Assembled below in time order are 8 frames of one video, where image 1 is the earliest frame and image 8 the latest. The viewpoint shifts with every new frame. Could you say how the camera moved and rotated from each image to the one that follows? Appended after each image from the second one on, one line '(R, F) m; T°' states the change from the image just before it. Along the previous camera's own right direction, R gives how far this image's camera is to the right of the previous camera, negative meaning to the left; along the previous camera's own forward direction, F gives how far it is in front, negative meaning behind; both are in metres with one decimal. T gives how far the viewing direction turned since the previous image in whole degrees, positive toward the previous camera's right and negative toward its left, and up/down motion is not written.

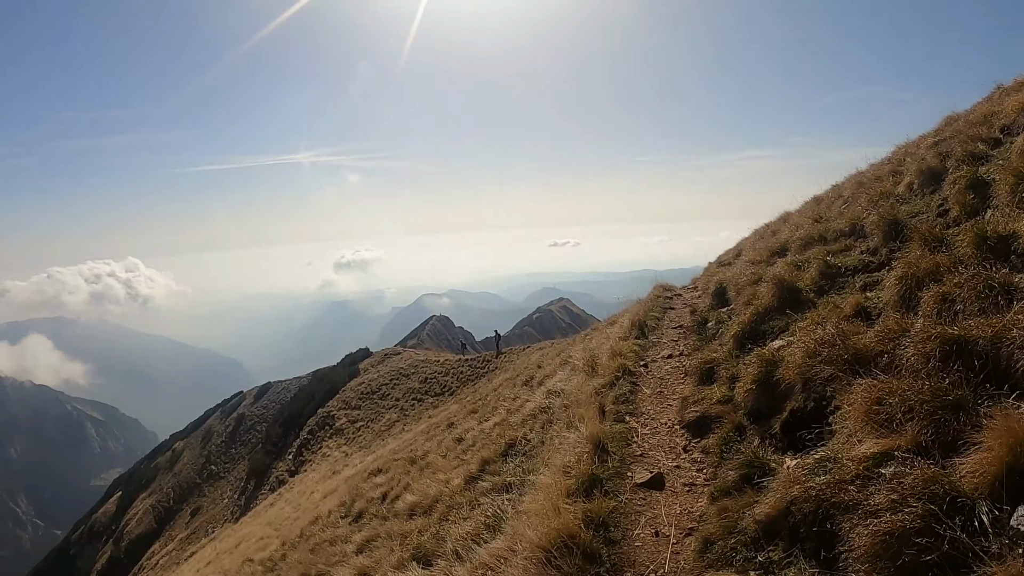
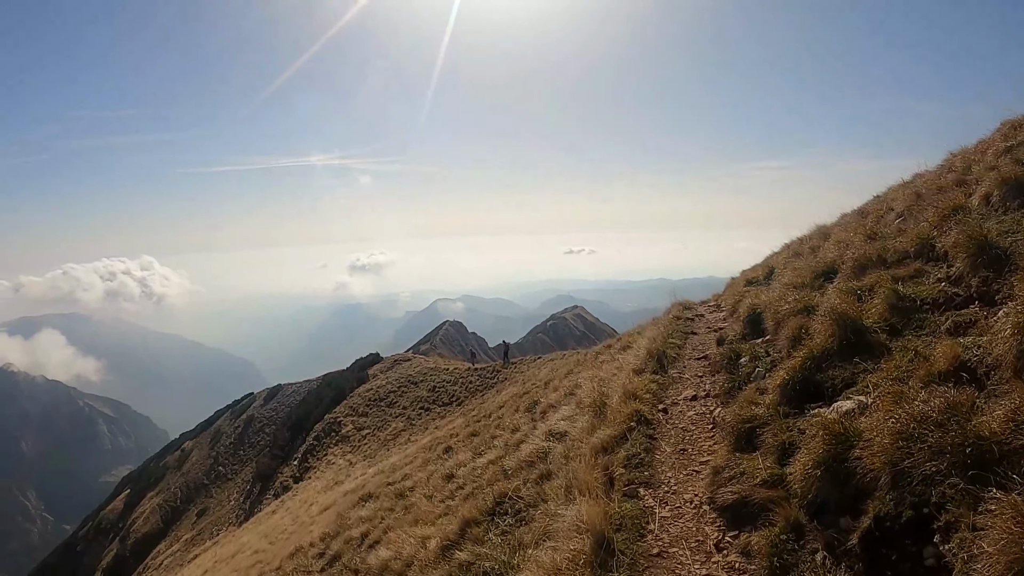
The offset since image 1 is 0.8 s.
(+0.3, +1.4) m; -2°
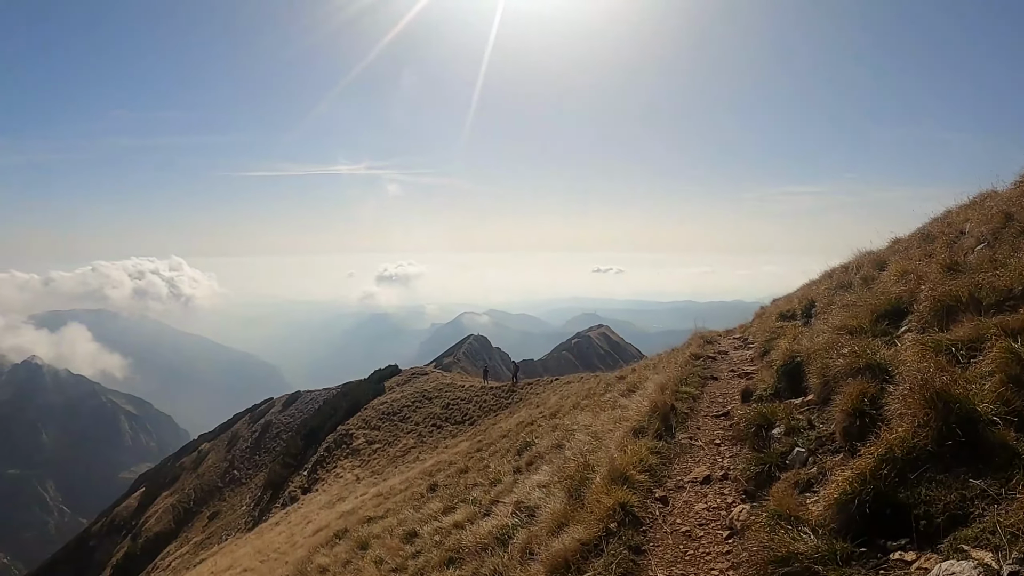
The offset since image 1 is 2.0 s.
(+0.9, +1.8) m; -4°
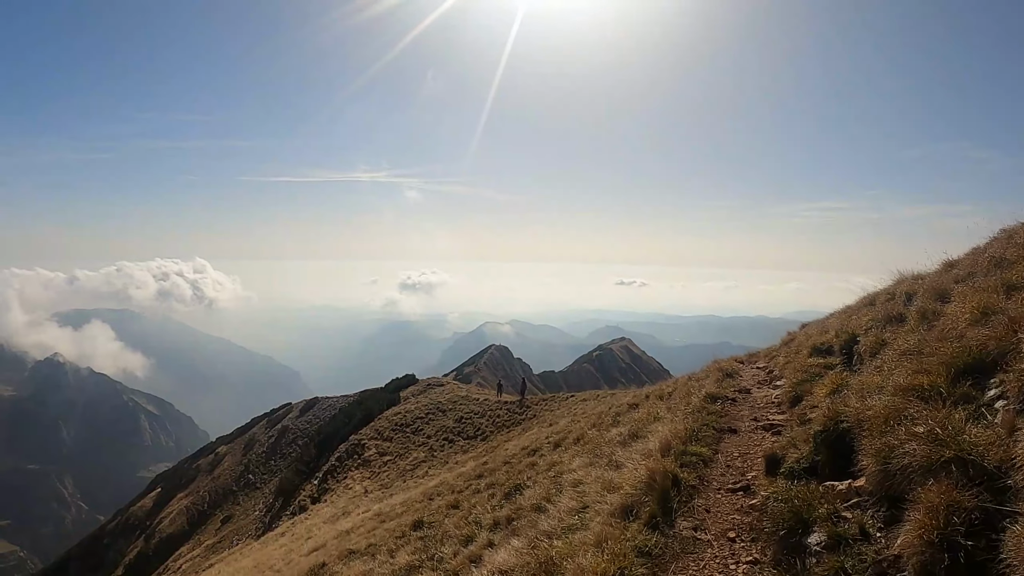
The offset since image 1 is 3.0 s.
(+0.8, +1.5) m; -3°
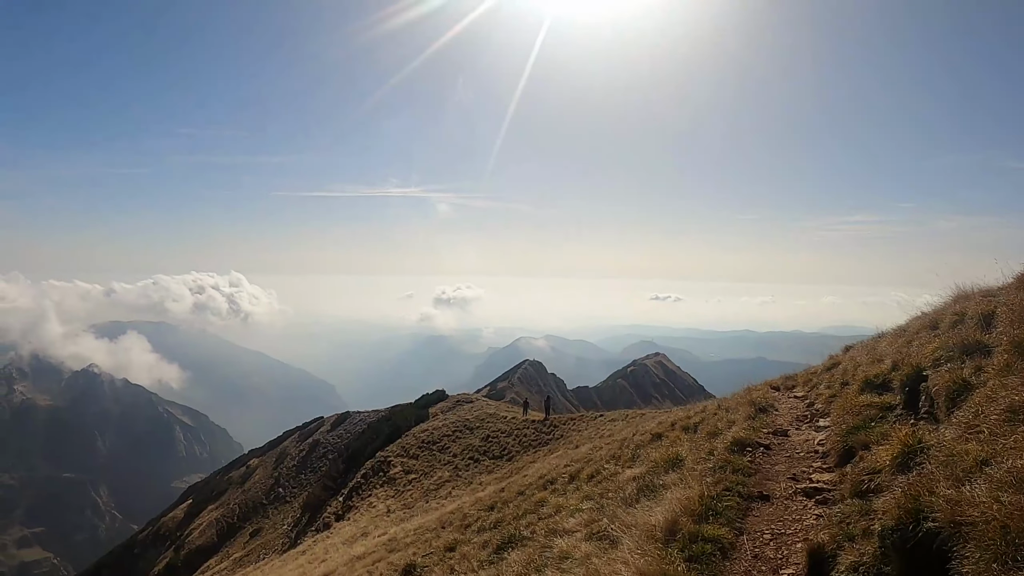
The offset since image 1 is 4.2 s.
(+0.9, +1.5) m; -4°
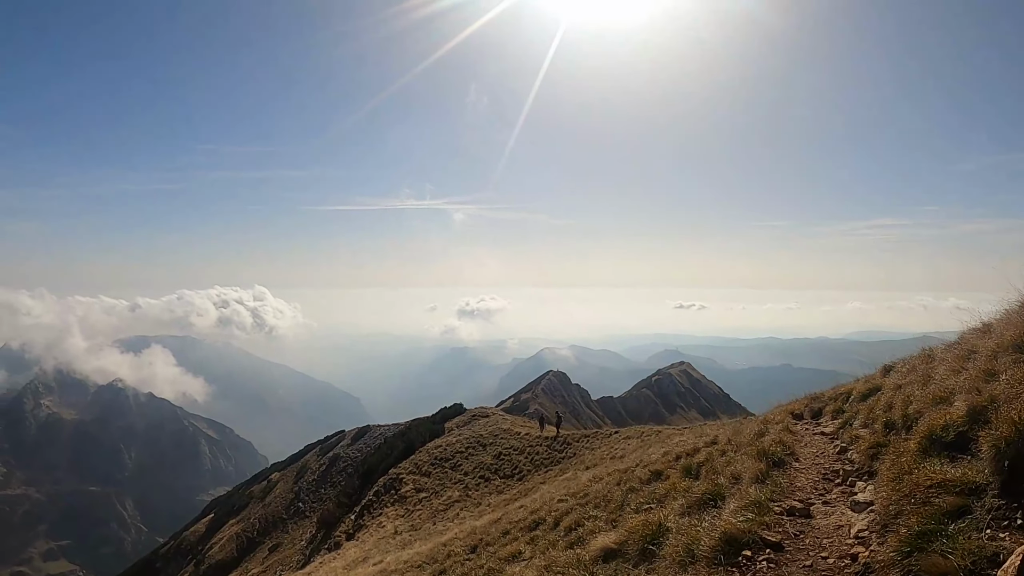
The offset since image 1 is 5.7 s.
(+1.2, +1.8) m; -4°
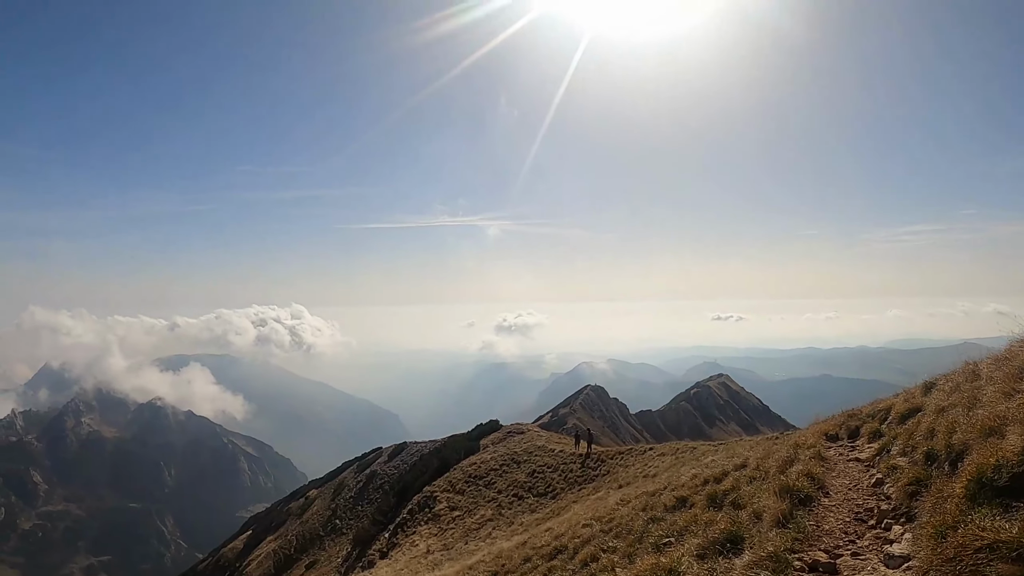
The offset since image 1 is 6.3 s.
(+1.3, +2.0) m; -5°
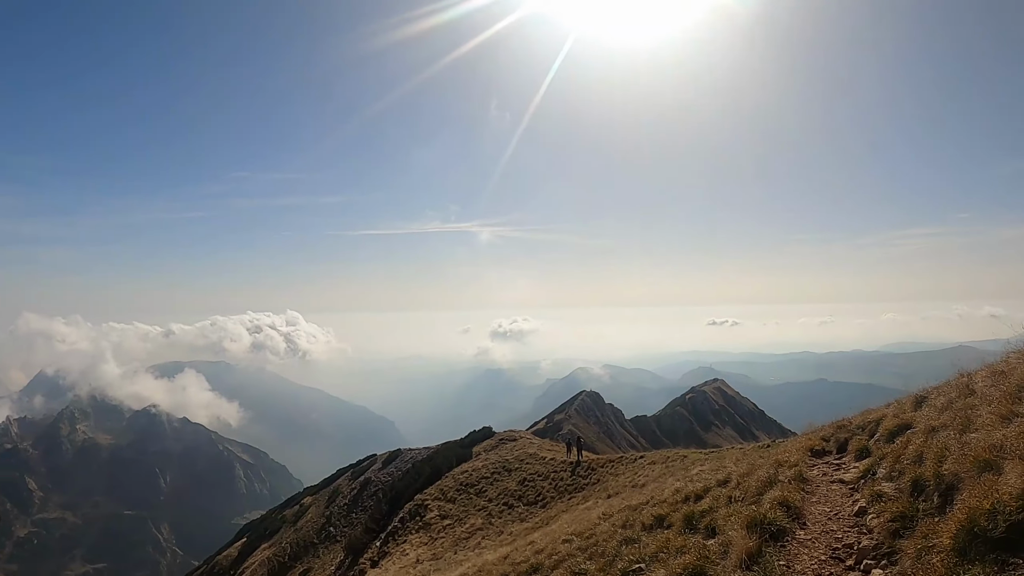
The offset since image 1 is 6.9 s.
(+0.3, -0.6) m; 0°
